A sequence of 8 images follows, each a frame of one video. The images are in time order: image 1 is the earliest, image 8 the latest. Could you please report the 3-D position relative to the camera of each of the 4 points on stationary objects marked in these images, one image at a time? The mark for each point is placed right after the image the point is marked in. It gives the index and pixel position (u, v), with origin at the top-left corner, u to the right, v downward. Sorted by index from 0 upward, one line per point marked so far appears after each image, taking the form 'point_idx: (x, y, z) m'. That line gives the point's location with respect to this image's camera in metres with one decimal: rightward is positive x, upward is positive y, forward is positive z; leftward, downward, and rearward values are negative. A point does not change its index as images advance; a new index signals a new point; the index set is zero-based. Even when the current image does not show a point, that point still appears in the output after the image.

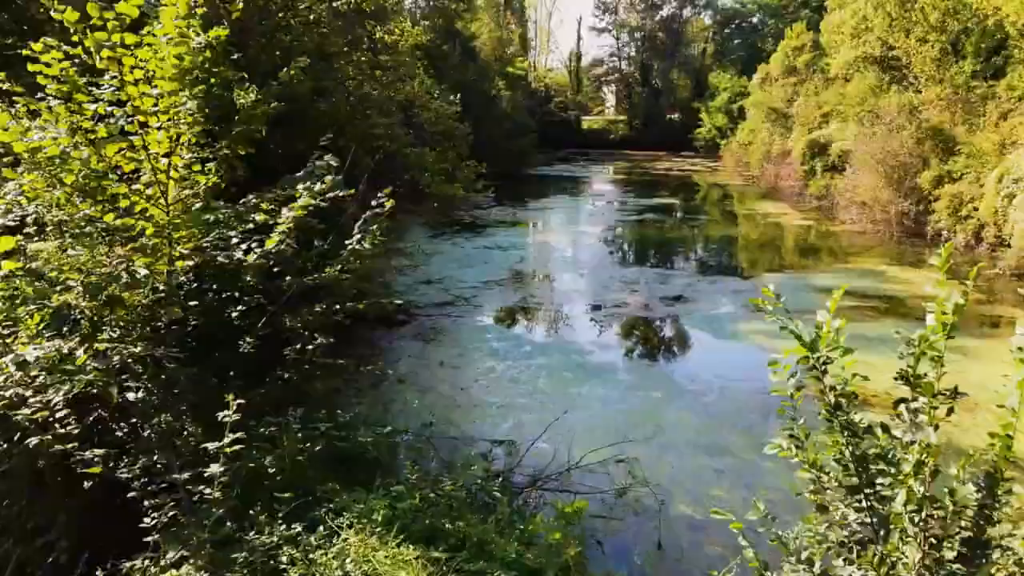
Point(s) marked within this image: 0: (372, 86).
0: (-1.5, +2.2, +8.8) m
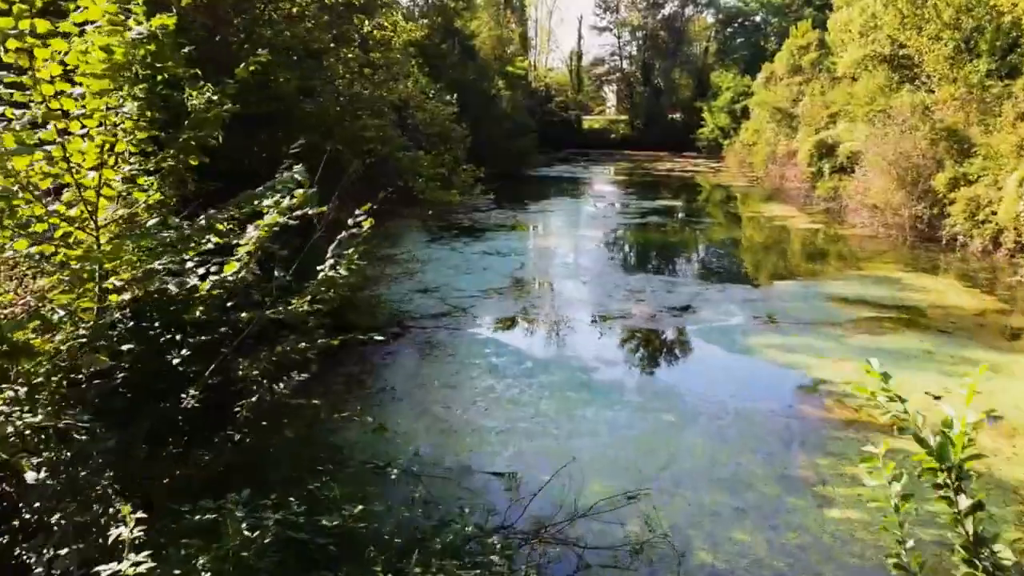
0: (-1.5, +2.1, +8.3) m
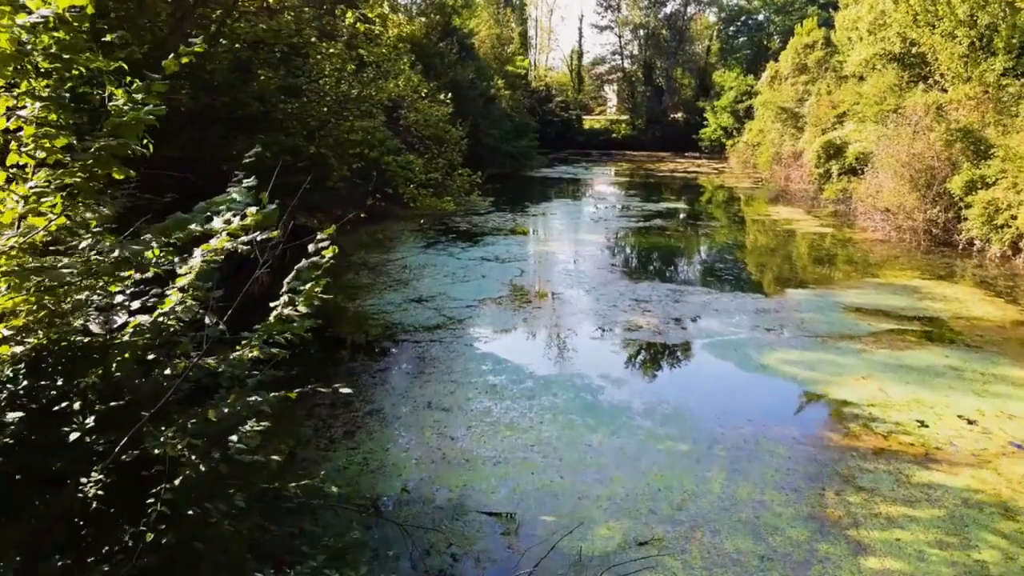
0: (-1.6, +2.0, +7.7) m
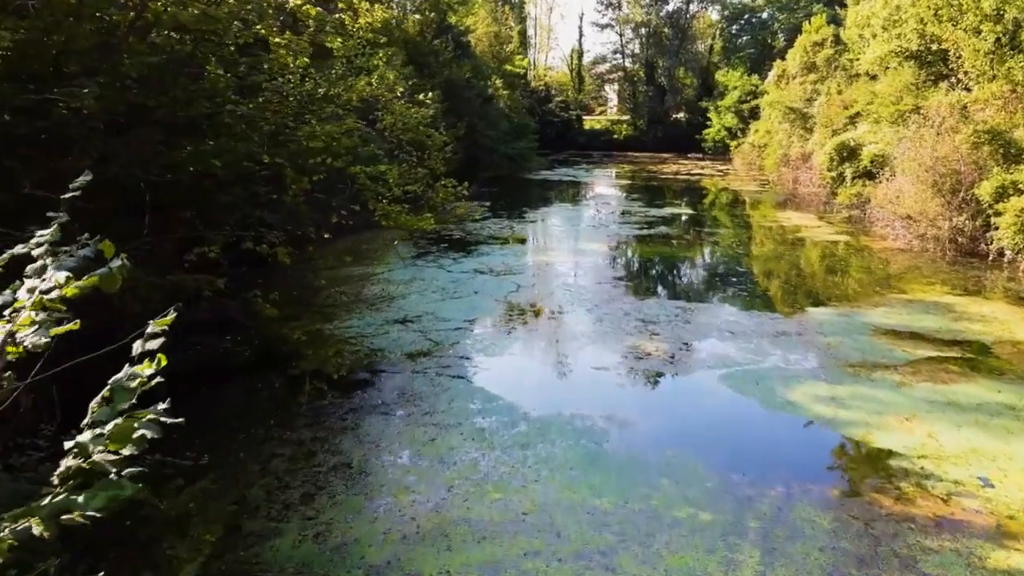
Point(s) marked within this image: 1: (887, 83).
0: (-1.6, +1.7, +6.7) m
1: (+8.9, +4.9, +19.0) m
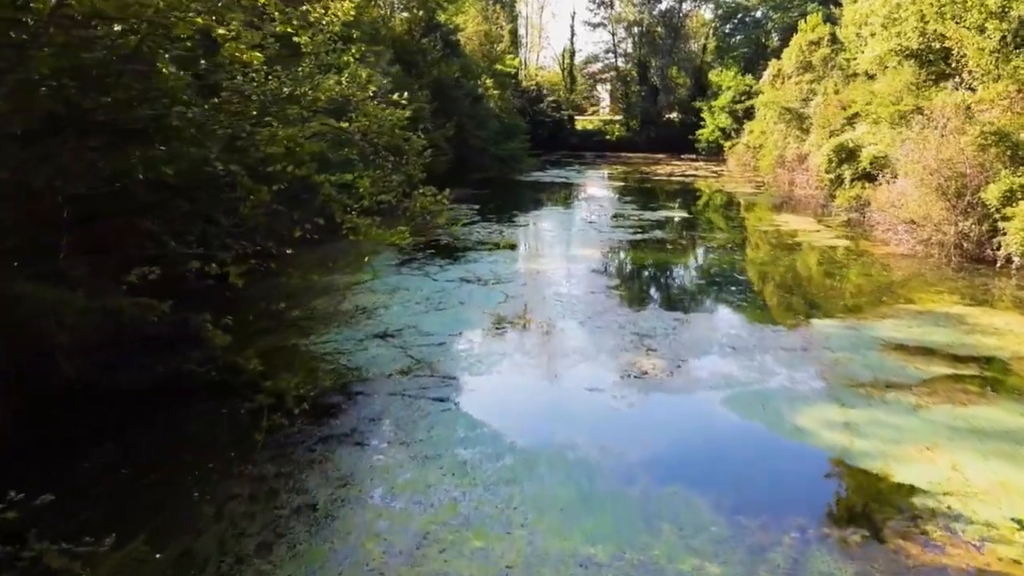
0: (-1.7, +1.6, +6.1) m
1: (+8.6, +4.7, +18.4) m
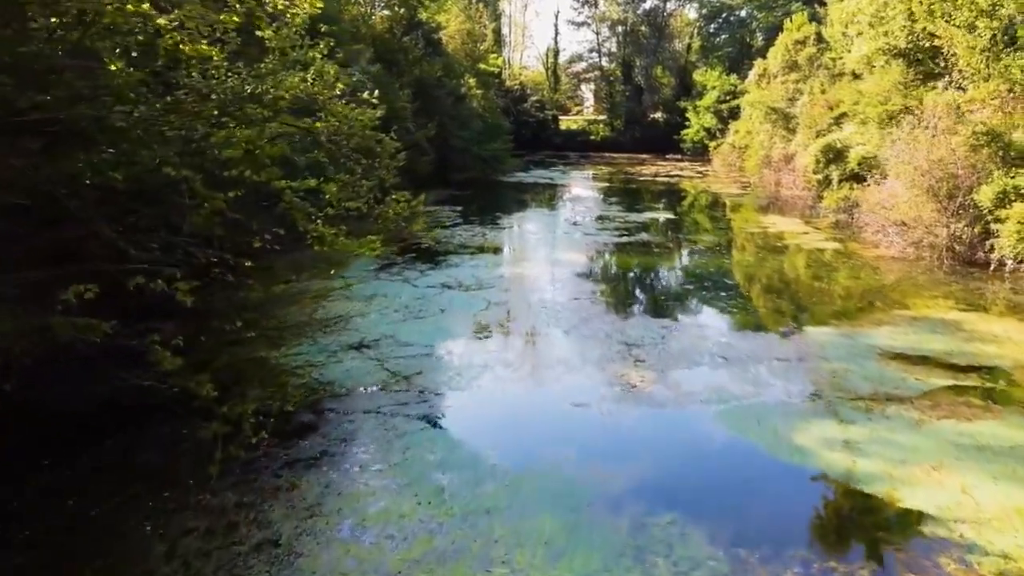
0: (-1.9, +1.5, +5.7) m
1: (+8.2, +4.7, +18.2) m
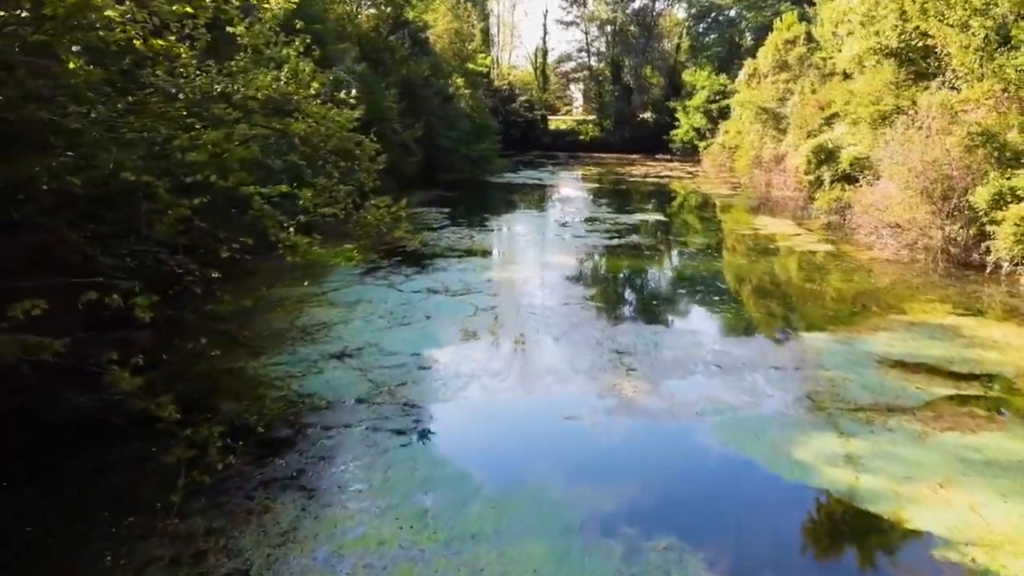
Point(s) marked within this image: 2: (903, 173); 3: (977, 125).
0: (-2.0, +1.4, +5.3) m
1: (+8.0, +4.6, +18.0) m
2: (+6.8, +2.0, +14.0) m
3: (+7.6, +2.6, +13.1) m
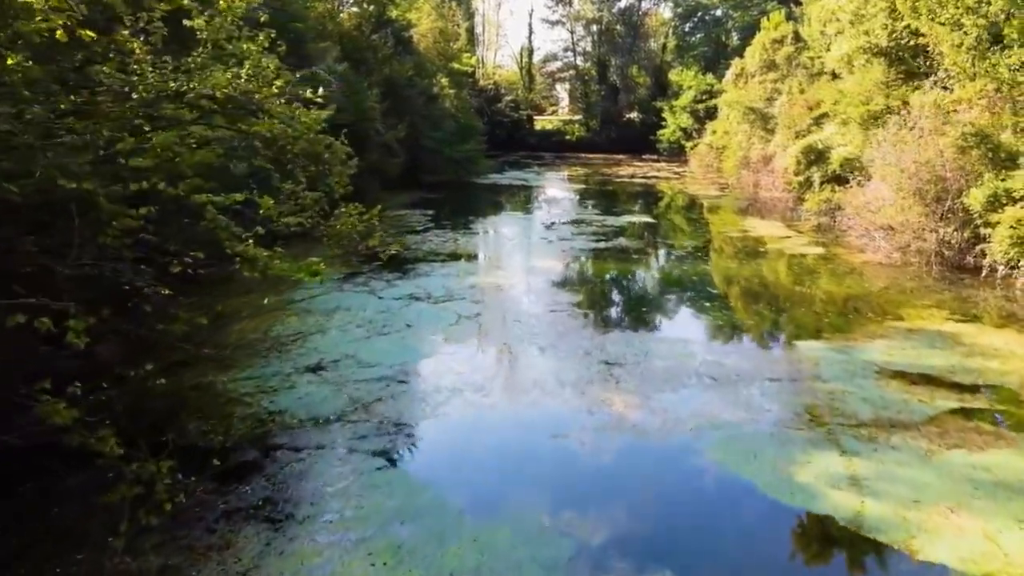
0: (-2.1, +1.3, +4.9) m
1: (+7.6, +4.6, +17.7) m
2: (+6.6, +1.9, +13.7) m
3: (+7.4, +2.6, +12.8) m
